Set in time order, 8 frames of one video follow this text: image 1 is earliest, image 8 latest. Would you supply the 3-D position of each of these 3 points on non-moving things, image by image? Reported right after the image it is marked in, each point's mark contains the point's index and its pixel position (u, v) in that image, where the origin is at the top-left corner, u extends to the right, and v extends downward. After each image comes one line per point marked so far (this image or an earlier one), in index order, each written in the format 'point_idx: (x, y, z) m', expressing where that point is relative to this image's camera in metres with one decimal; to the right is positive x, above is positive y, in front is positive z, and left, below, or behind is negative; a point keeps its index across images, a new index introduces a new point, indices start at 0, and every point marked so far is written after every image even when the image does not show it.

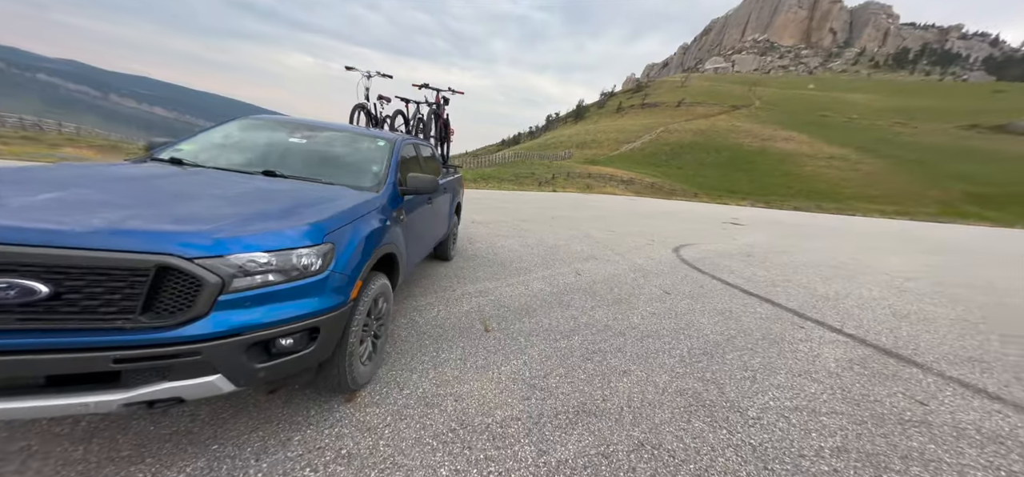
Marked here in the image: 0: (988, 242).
0: (+17.5, -0.2, +11.5) m
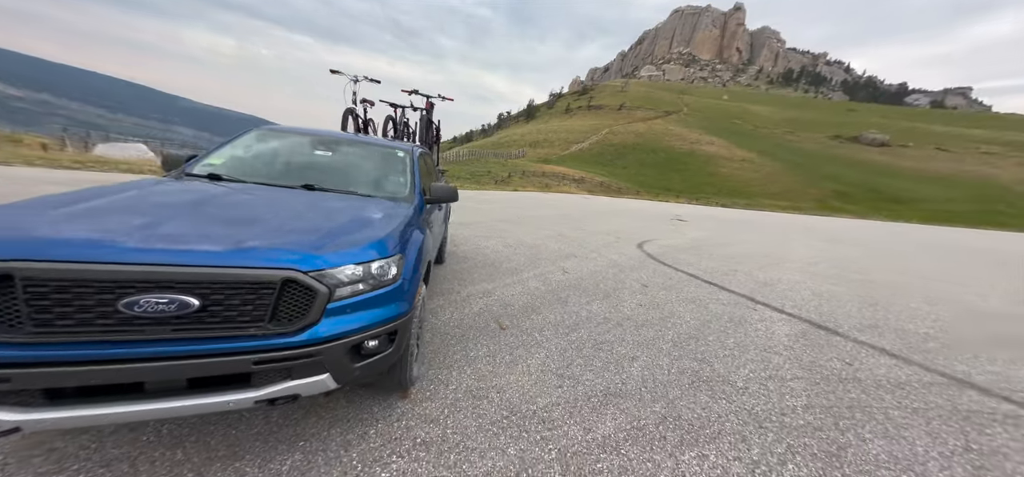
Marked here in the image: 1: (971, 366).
0: (+16.1, +0.2, +14.5) m
1: (+5.2, -1.4, +3.6) m
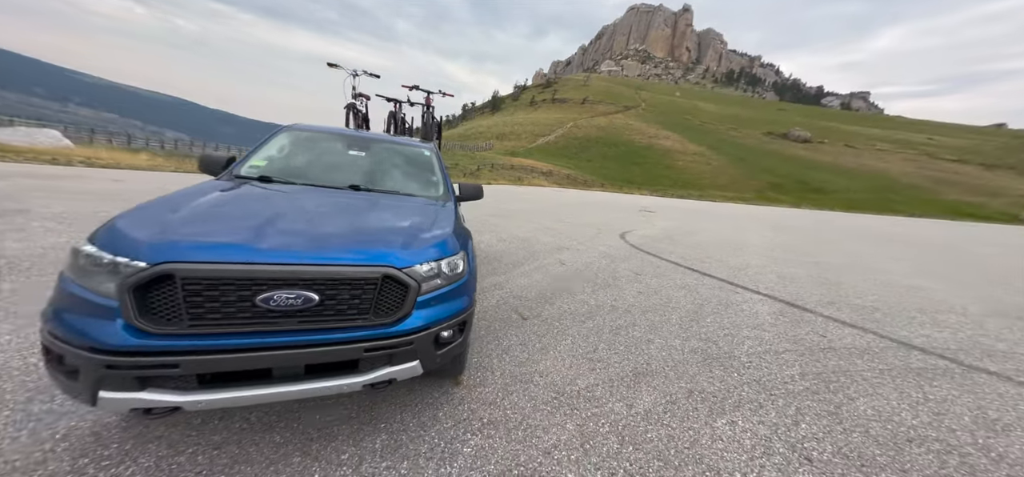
0: (+14.9, +0.8, +16.4) m
1: (+5.4, -1.2, +4.3) m
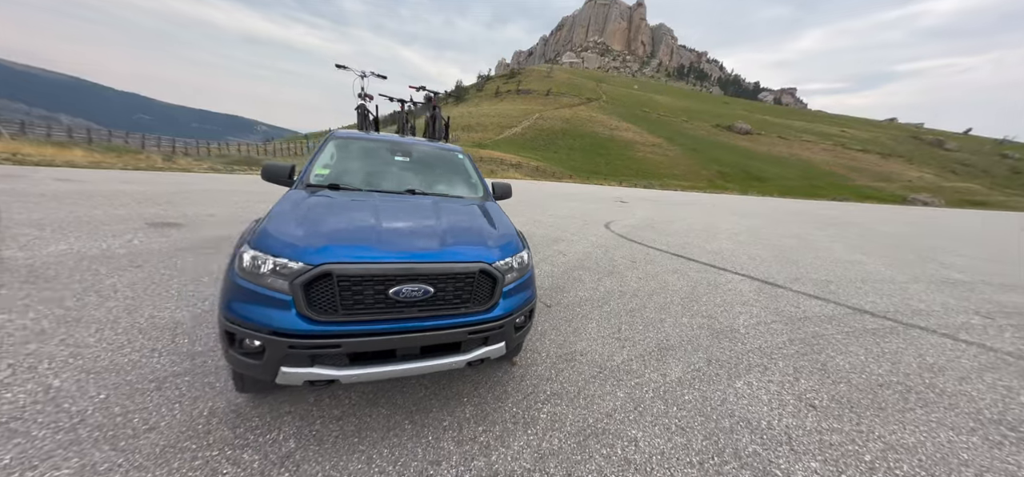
0: (+13.7, +1.7, +18.2) m
1: (+5.6, -1.0, +5.2) m
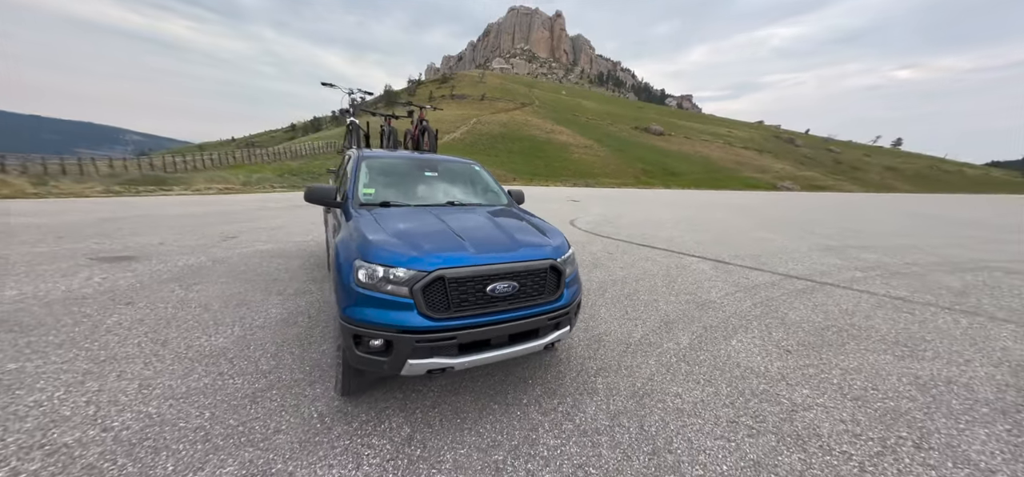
0: (+10.8, +2.5, +20.8) m
1: (+5.5, -0.6, +6.6) m
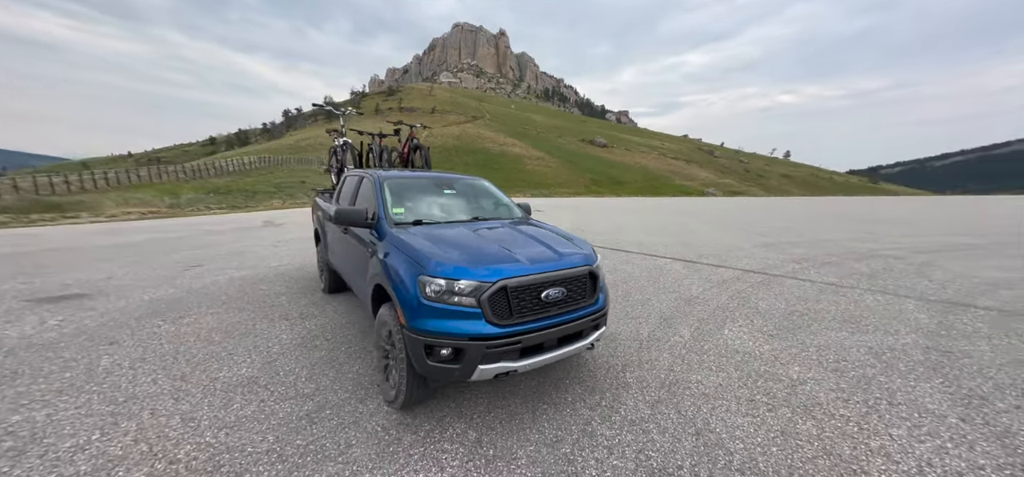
0: (+8.3, +2.2, +22.5) m
1: (+5.3, -0.6, +7.5) m
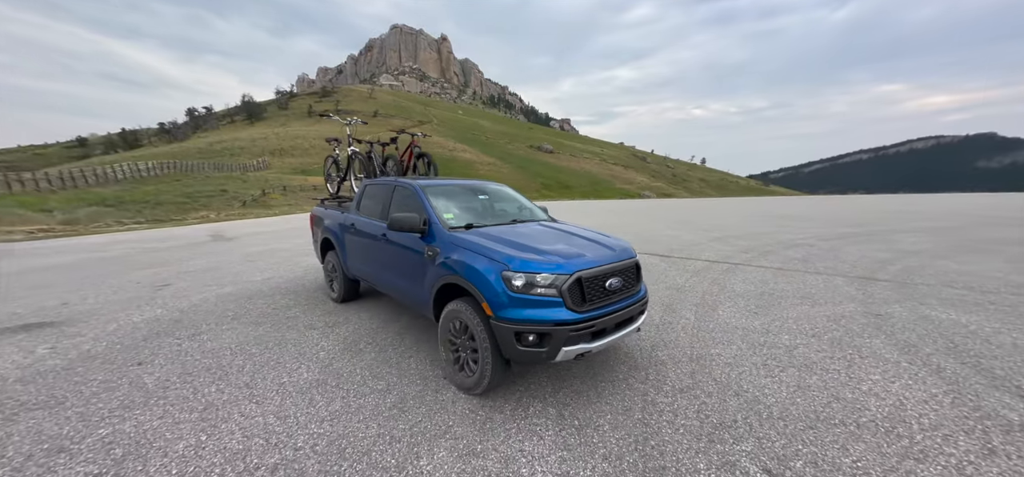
0: (+5.4, +2.2, +23.9) m
1: (+5.0, -0.4, +8.6) m
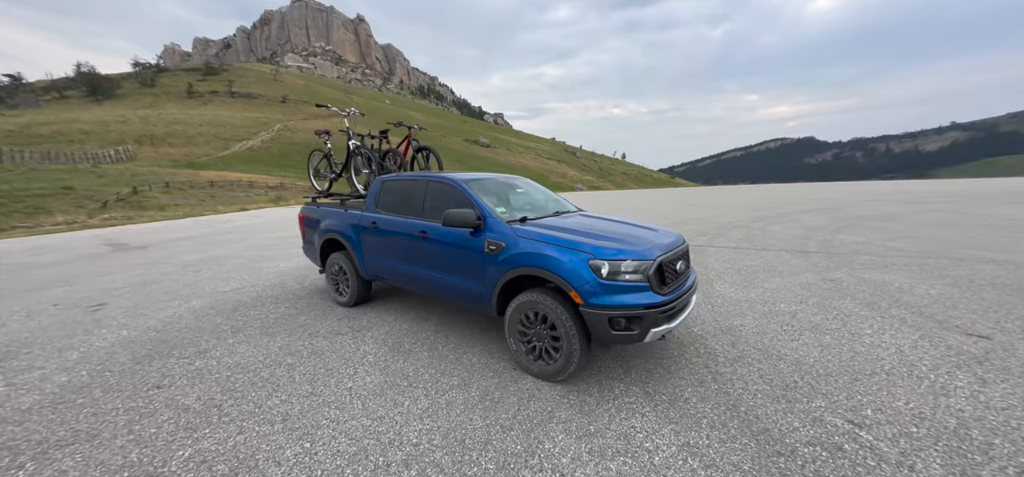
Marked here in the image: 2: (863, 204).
0: (+1.5, +2.7, +24.4) m
1: (+4.5, 0.0, +9.5) m
2: (+19.3, +1.9, +18.2) m
